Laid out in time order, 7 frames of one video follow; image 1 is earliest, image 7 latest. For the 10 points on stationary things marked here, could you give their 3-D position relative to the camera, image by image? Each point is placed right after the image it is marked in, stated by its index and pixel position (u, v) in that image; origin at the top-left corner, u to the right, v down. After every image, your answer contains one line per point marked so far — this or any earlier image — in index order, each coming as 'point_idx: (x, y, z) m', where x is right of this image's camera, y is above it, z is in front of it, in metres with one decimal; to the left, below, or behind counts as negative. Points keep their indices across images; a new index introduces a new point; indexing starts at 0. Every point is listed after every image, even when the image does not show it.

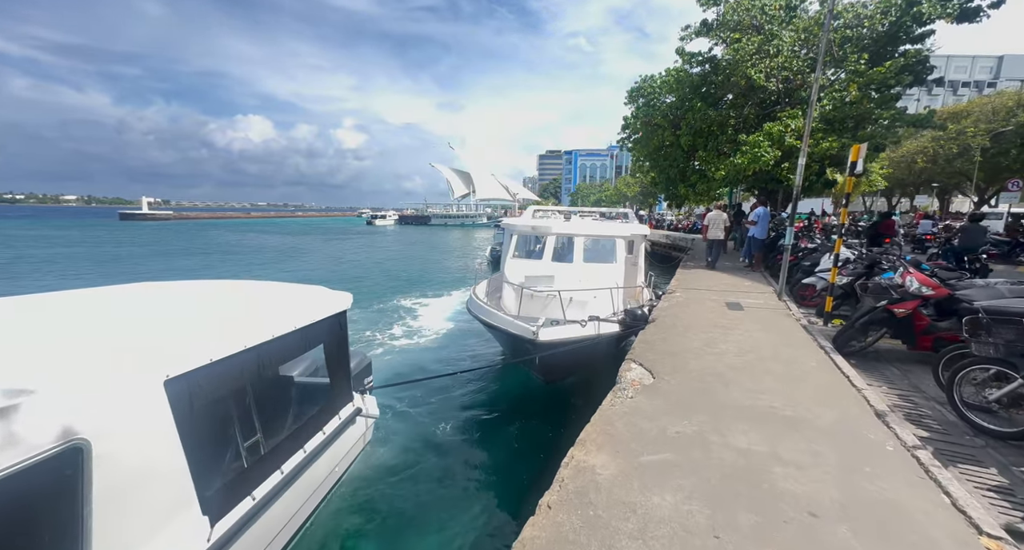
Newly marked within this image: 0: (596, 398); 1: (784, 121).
0: (+1.5, -2.2, +7.3) m
1: (+8.1, +4.6, +12.0) m
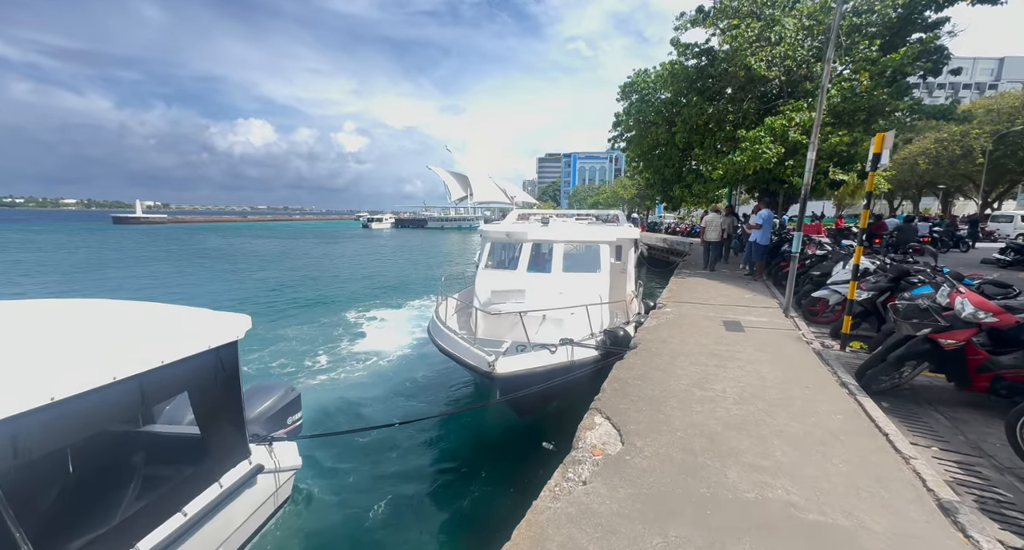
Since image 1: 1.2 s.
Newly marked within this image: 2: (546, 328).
0: (+0.8, -2.4, +6.2) m
1: (+7.4, +4.3, +10.9) m
2: (+0.6, -0.9, +7.2) m
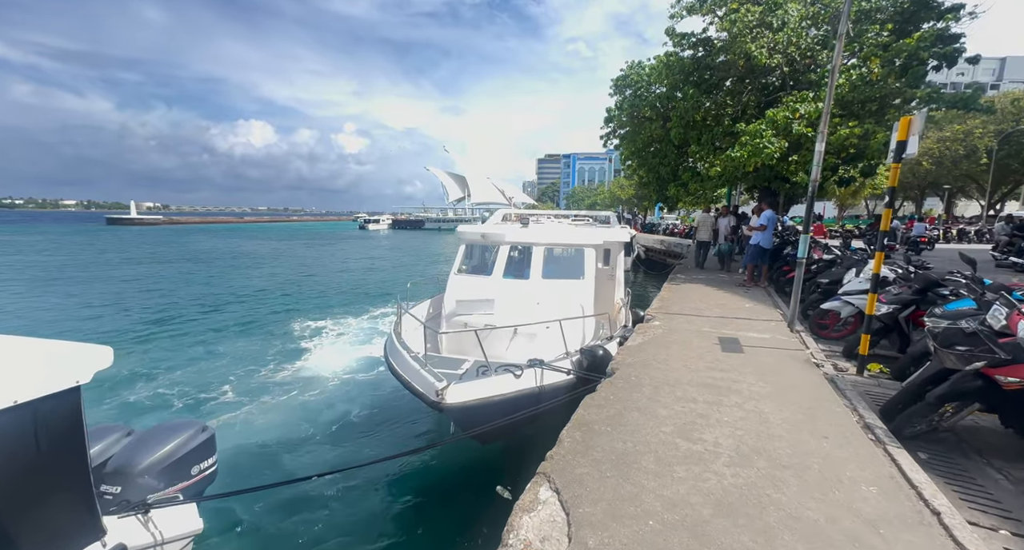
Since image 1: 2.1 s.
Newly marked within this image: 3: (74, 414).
0: (+0.3, -2.5, +5.2) m
1: (+6.9, +4.2, +10.0) m
2: (+0.1, -1.1, +6.3) m
3: (-3.0, -0.9, +2.8) m
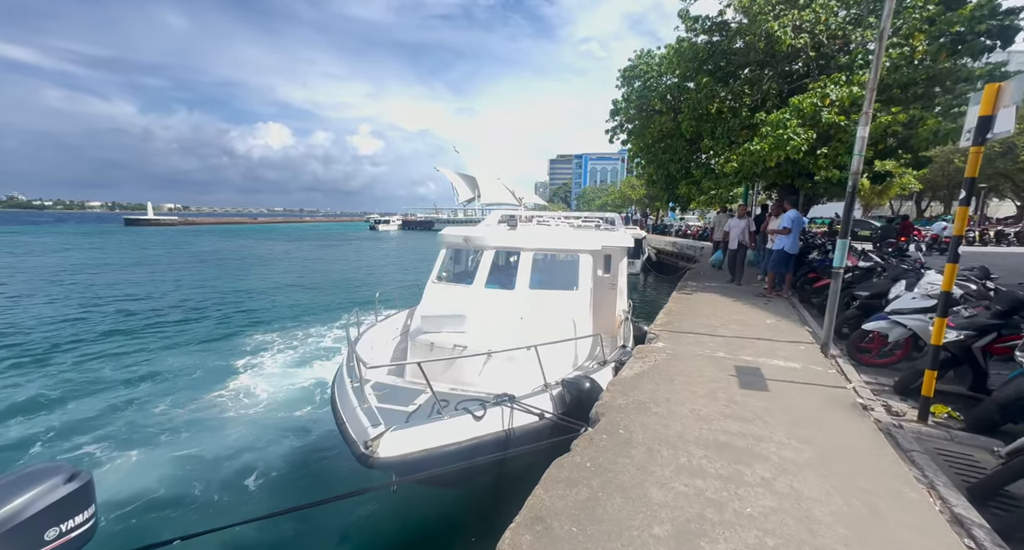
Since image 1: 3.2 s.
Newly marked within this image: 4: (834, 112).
0: (-0.1, -2.7, +4.2) m
1: (+6.7, +4.0, +8.7) m
2: (-0.3, -1.2, +5.3) m
3: (-3.5, -1.1, +1.9) m
4: (+6.7, +3.4, +8.5) m
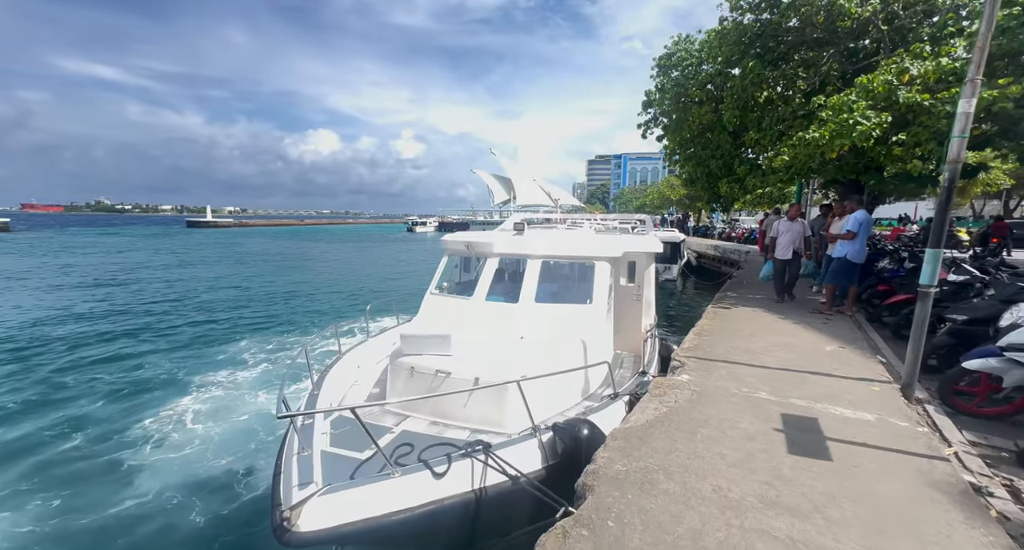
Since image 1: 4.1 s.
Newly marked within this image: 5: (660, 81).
0: (-0.3, -2.9, +3.3) m
1: (+6.9, +3.7, +7.3) m
2: (-0.4, -1.4, +4.4) m
3: (-3.9, -1.2, +1.3) m
4: (+6.9, +3.2, +7.0) m
5: (+5.3, +7.0, +14.5) m
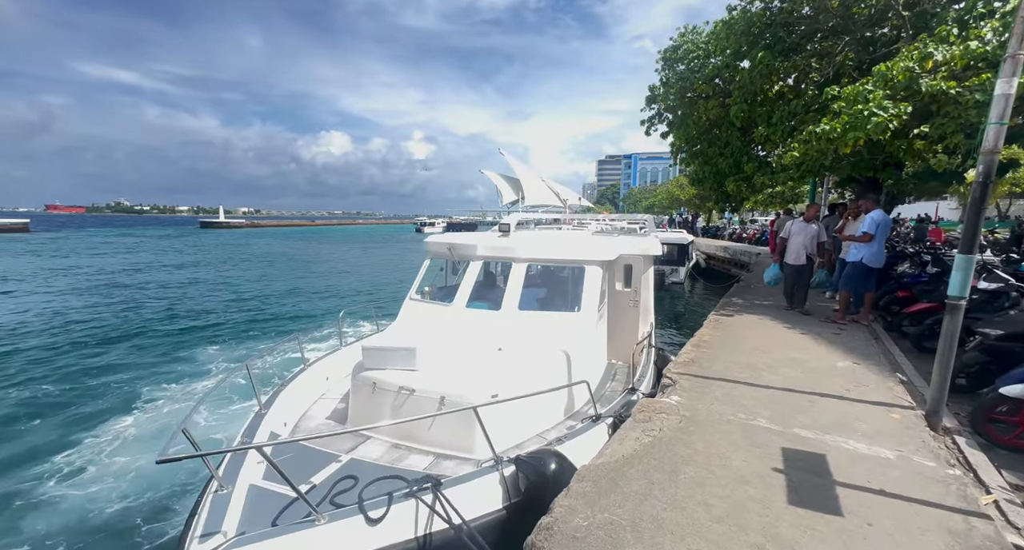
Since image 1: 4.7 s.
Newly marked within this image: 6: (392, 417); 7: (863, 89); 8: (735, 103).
0: (-0.7, -2.9, +2.9) m
1: (+6.6, +3.6, +6.6) m
2: (-0.7, -1.5, +3.9) m
3: (-4.3, -1.2, +1.0) m
4: (+6.7, +3.1, +6.3) m
5: (+5.3, +6.9, +13.9) m
6: (-1.3, -1.5, +4.1) m
7: (+5.9, +3.1, +6.8) m
8: (+5.8, +4.4, +10.5) m
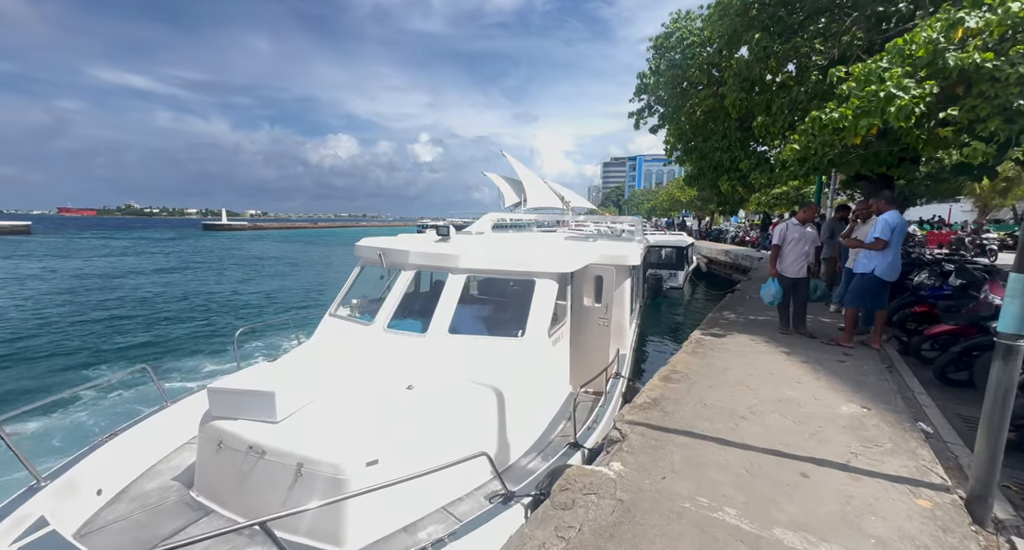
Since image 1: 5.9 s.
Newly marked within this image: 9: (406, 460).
0: (-1.5, -3.1, +1.8) m
1: (+5.8, +3.5, +5.5) m
2: (-1.6, -1.6, +2.9) m
3: (-5.2, -1.4, 0.0) m
4: (+5.9, +2.9, +5.2) m
5: (+4.6, +6.6, +12.8) m
6: (-2.1, -1.6, +3.1) m
7: (+5.1, +2.9, +5.7) m
8: (+5.0, +4.2, +9.4) m
9: (-0.9, -1.5, +3.1) m
